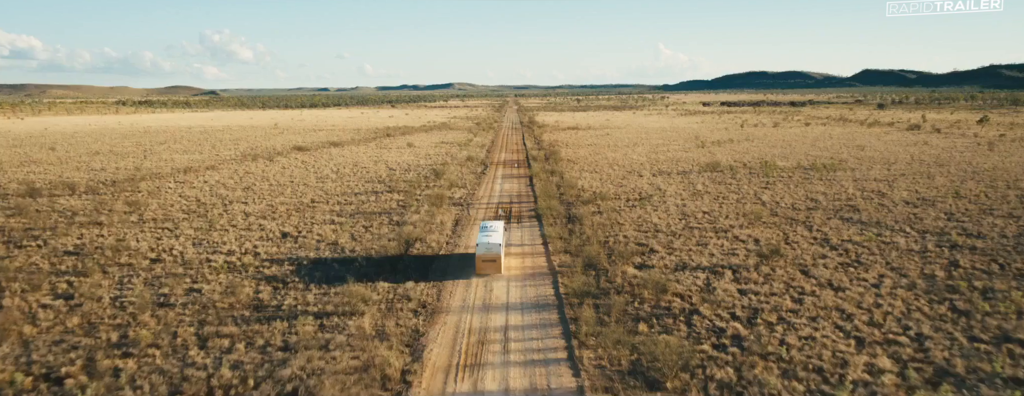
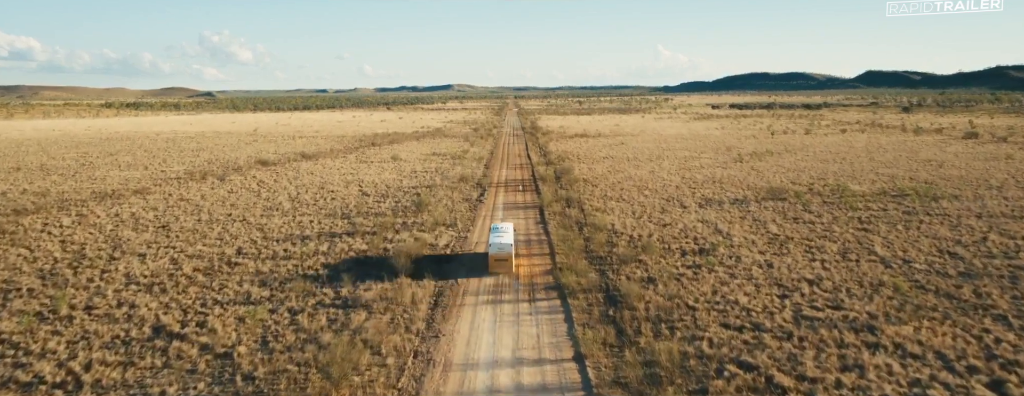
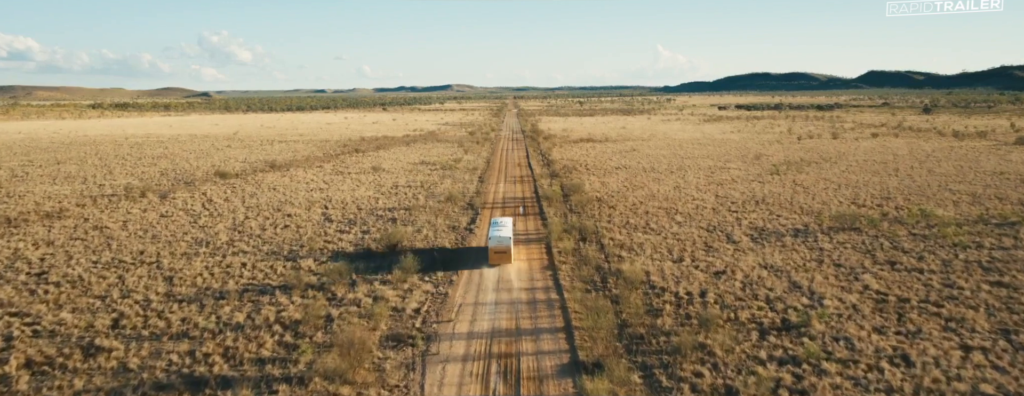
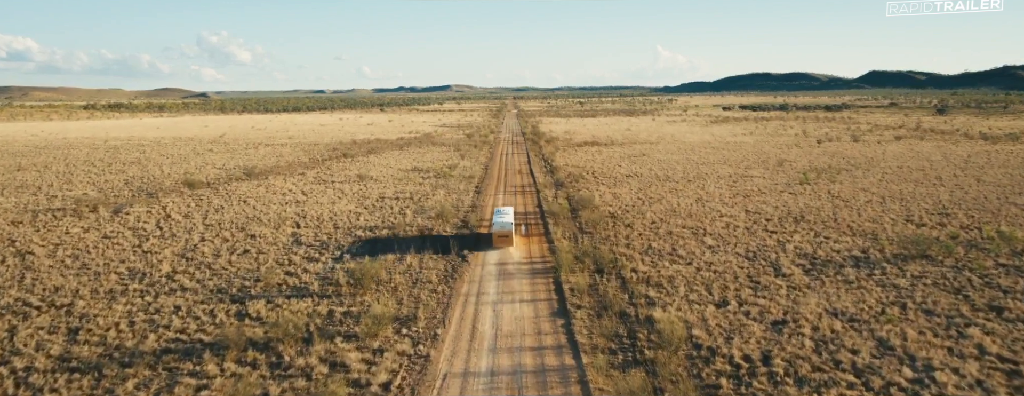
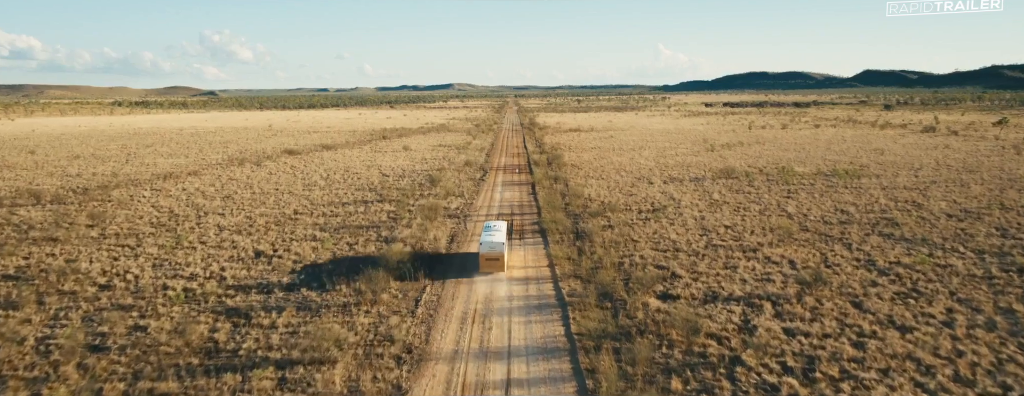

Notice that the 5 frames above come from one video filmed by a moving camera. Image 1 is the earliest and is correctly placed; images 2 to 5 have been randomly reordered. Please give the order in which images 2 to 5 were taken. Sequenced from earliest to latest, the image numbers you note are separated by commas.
5, 2, 3, 4
